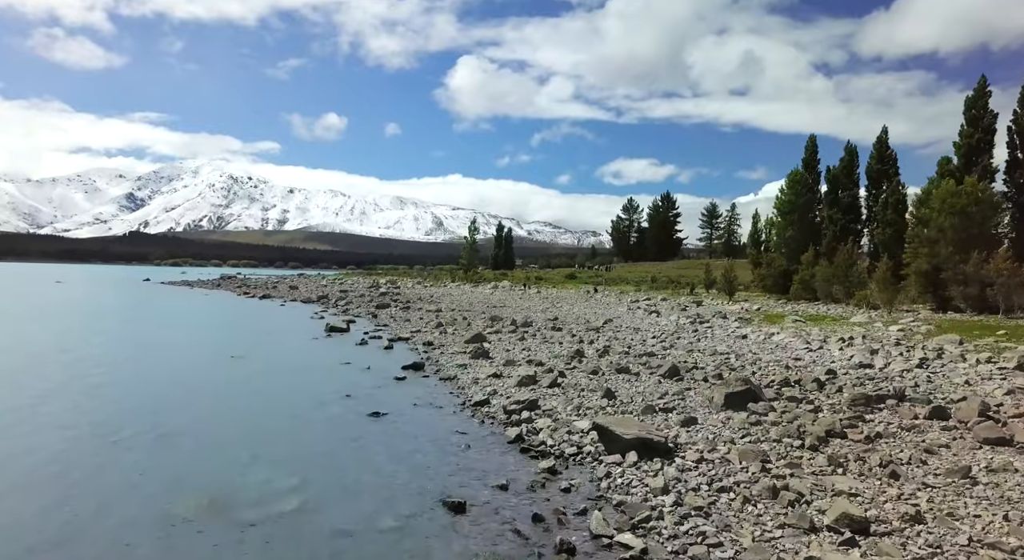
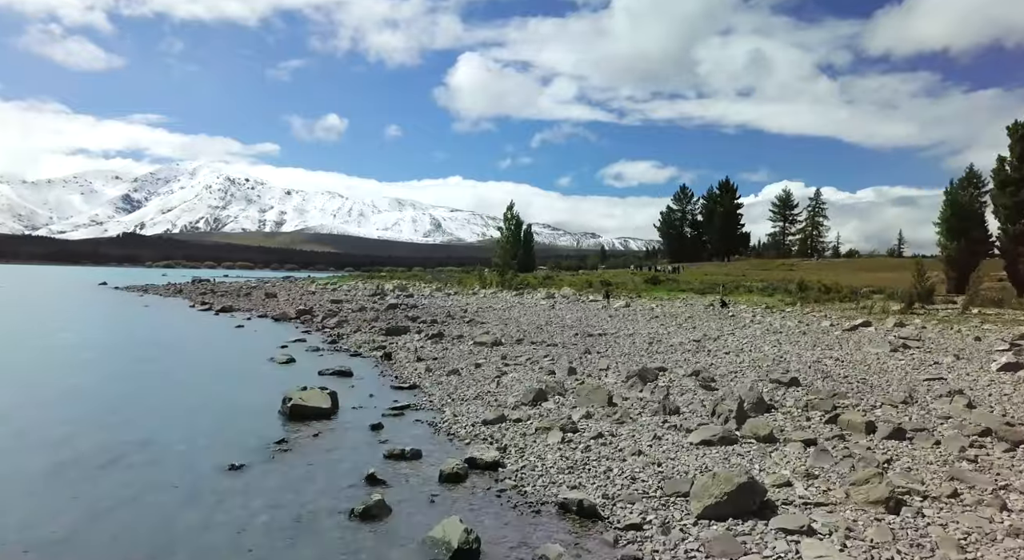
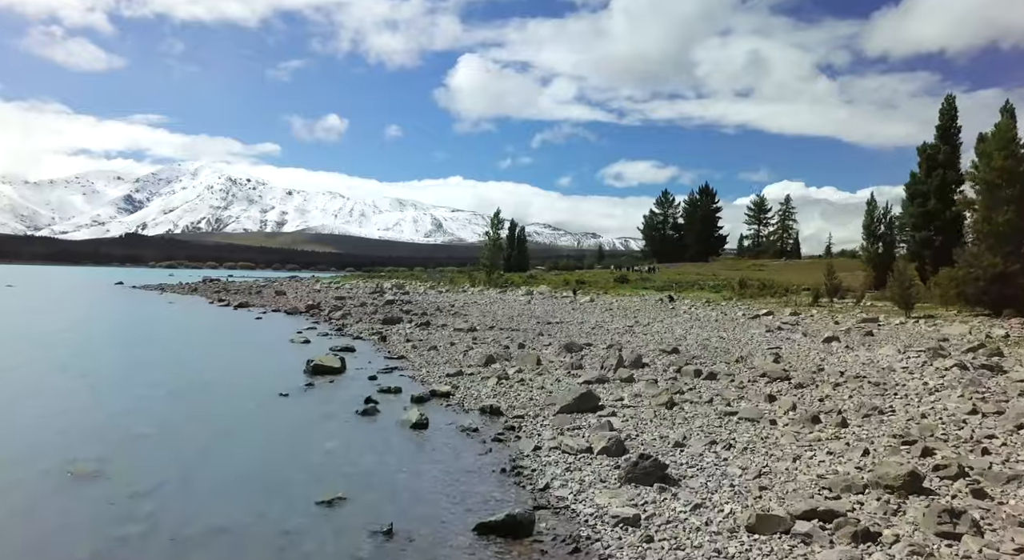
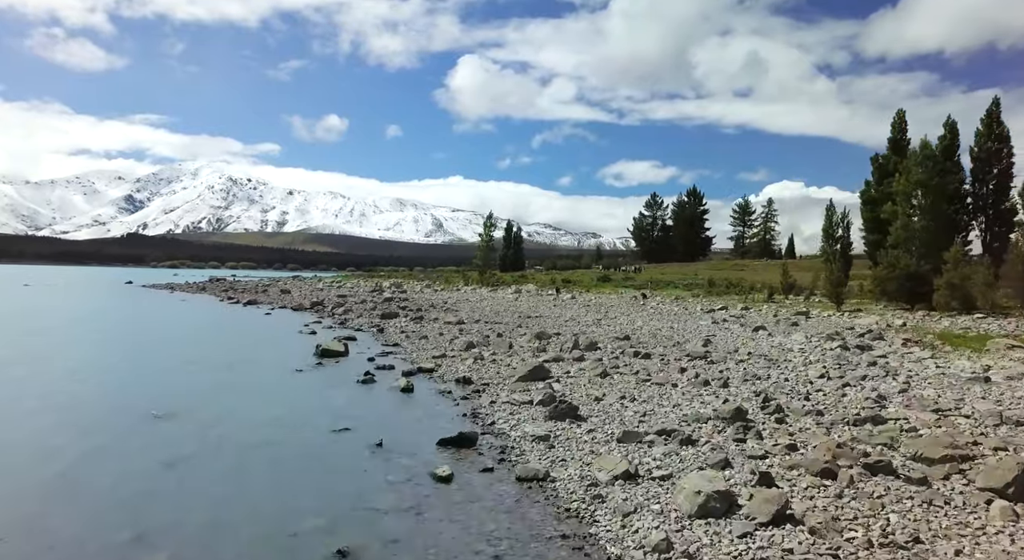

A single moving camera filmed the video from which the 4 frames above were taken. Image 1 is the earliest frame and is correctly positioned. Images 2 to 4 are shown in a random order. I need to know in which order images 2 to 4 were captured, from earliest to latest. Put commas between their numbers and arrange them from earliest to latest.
4, 3, 2
